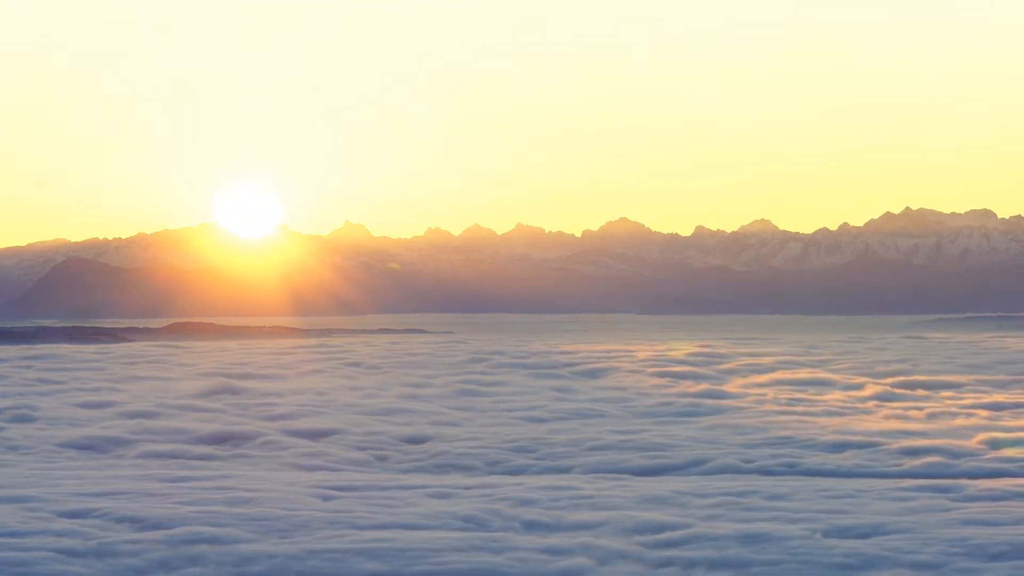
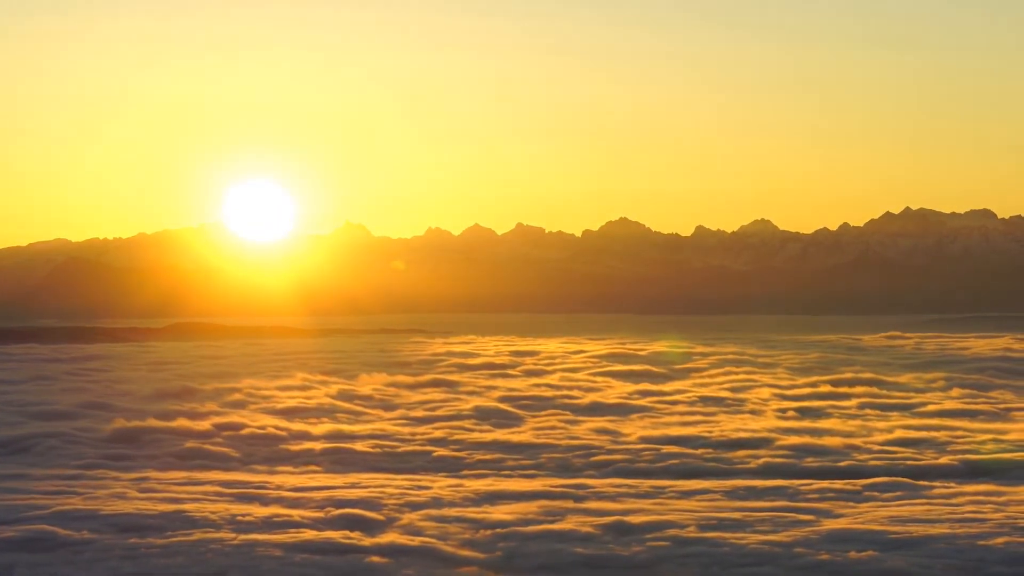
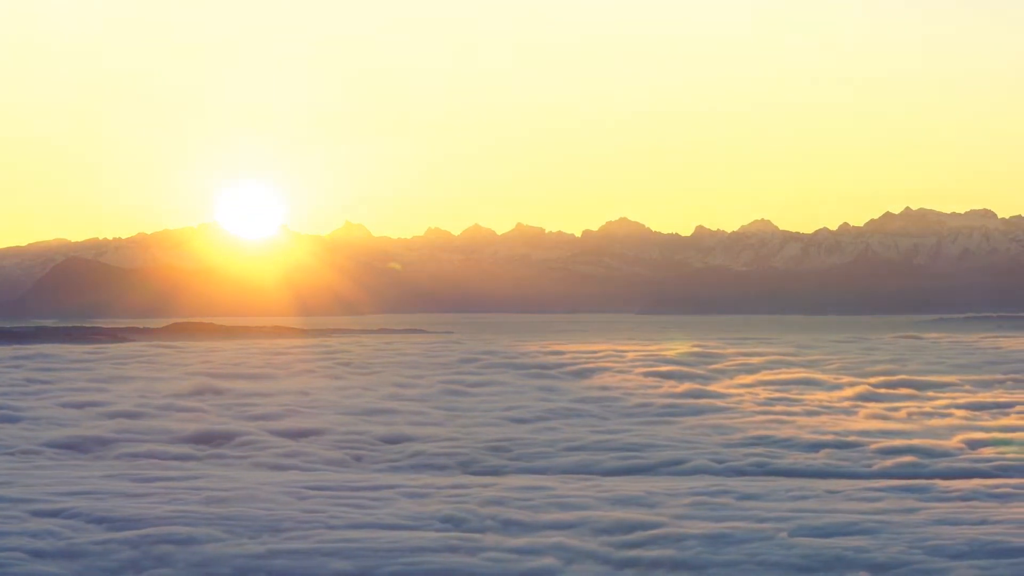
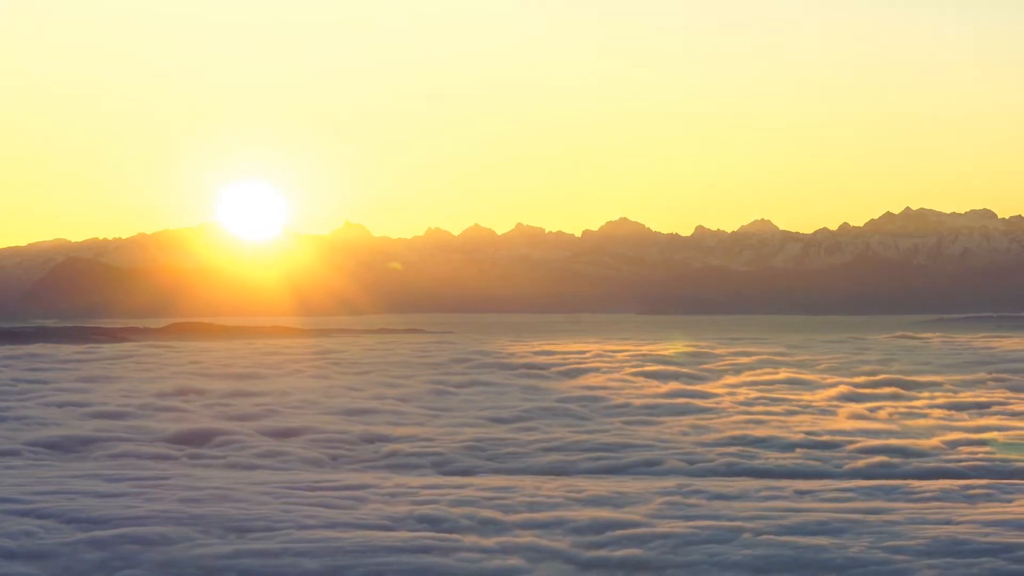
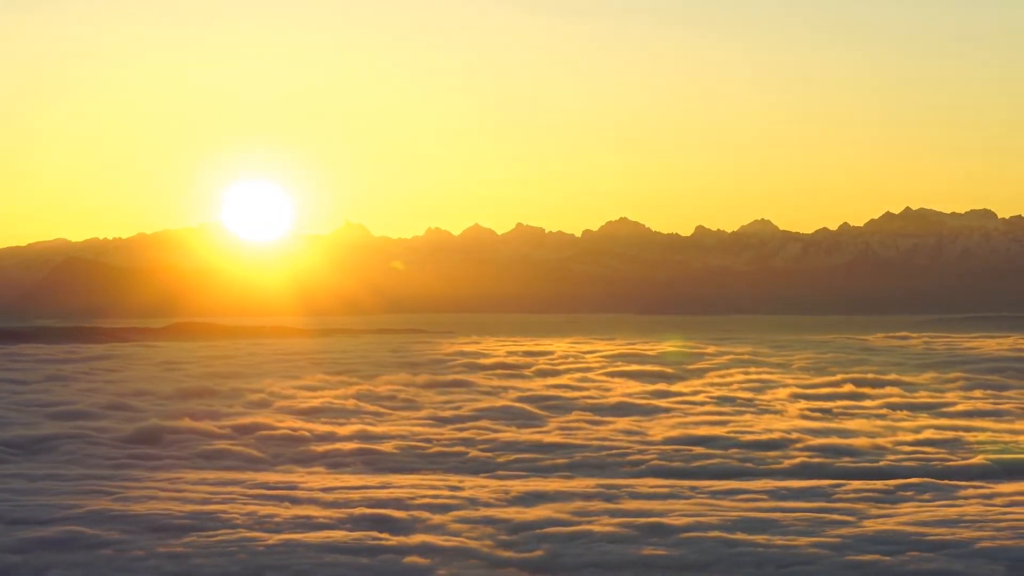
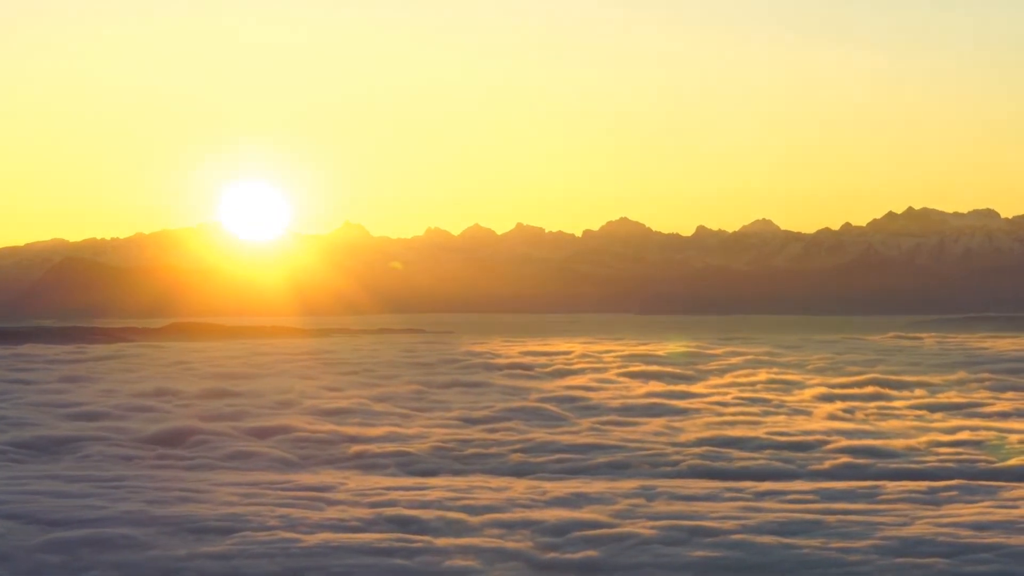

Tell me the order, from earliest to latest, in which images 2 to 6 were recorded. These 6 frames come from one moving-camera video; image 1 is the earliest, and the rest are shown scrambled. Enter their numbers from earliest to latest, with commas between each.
3, 4, 6, 5, 2
